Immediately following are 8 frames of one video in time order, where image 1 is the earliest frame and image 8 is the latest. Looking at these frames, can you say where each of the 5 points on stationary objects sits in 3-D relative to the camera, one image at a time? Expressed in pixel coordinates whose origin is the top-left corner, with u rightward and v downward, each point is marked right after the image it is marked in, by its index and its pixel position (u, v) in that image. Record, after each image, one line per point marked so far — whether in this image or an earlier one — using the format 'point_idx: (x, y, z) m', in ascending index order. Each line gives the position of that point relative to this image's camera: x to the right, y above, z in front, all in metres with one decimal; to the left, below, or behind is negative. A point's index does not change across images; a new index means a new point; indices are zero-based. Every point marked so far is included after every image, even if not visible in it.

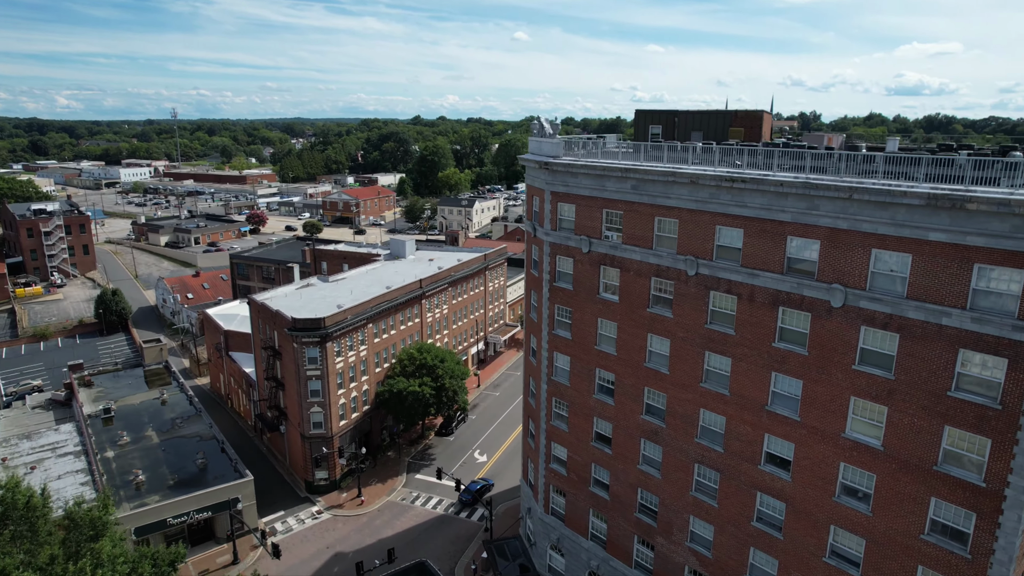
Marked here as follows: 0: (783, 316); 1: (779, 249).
0: (+8.2, -0.9, +19.8) m
1: (+7.9, +1.2, +19.5) m
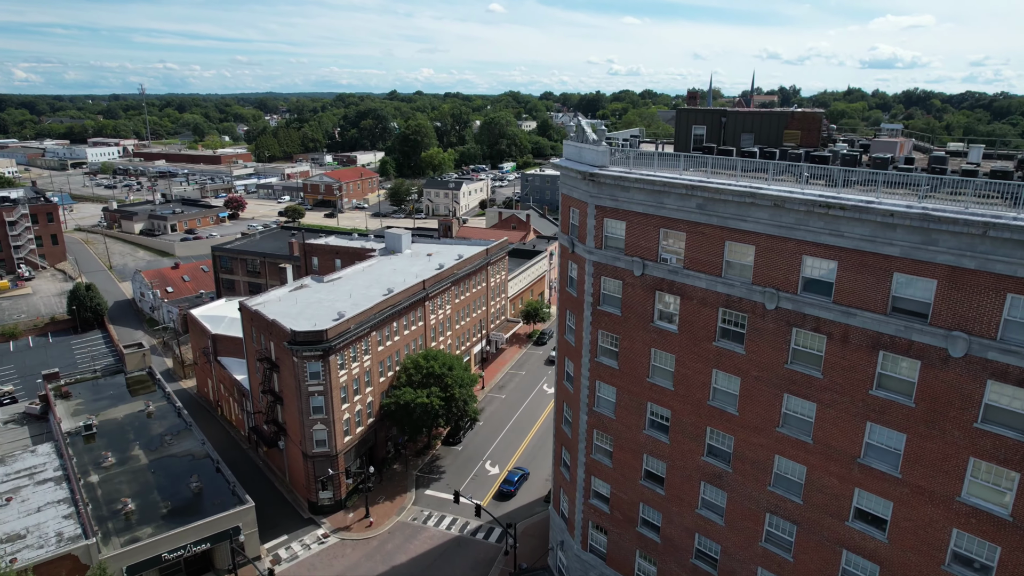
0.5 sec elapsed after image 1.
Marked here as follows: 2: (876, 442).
0: (+9.9, -1.9, +17.4) m
1: (+9.6, +0.1, +17.0) m
2: (+10.0, -4.2, +18.0) m
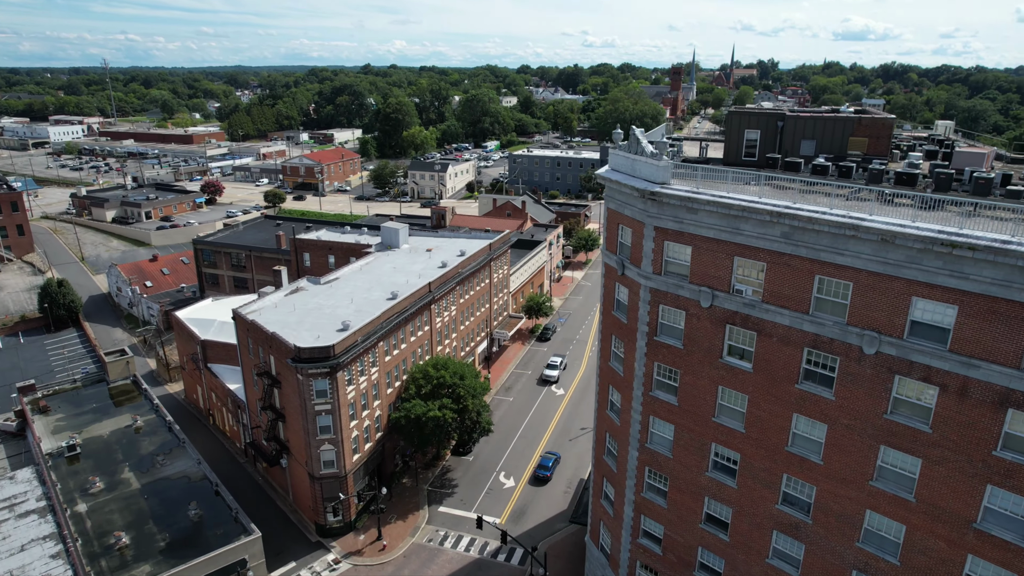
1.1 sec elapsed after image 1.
0: (+11.7, -3.1, +15.4) m
1: (+11.5, -1.1, +14.9) m
2: (+11.9, -5.4, +16.1) m
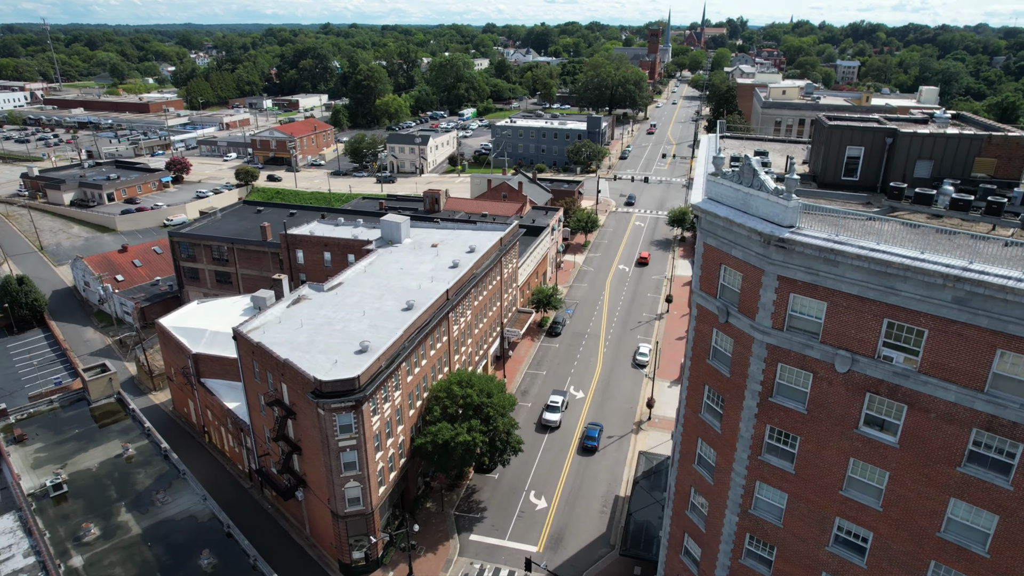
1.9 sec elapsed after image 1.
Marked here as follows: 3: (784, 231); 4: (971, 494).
0: (+14.8, -4.9, +12.9) m
1: (+14.6, -3.0, +12.4) m
2: (+15.0, -7.1, +13.8) m
3: (+7.2, +1.6, +17.6) m
4: (+11.4, -5.1, +16.2) m
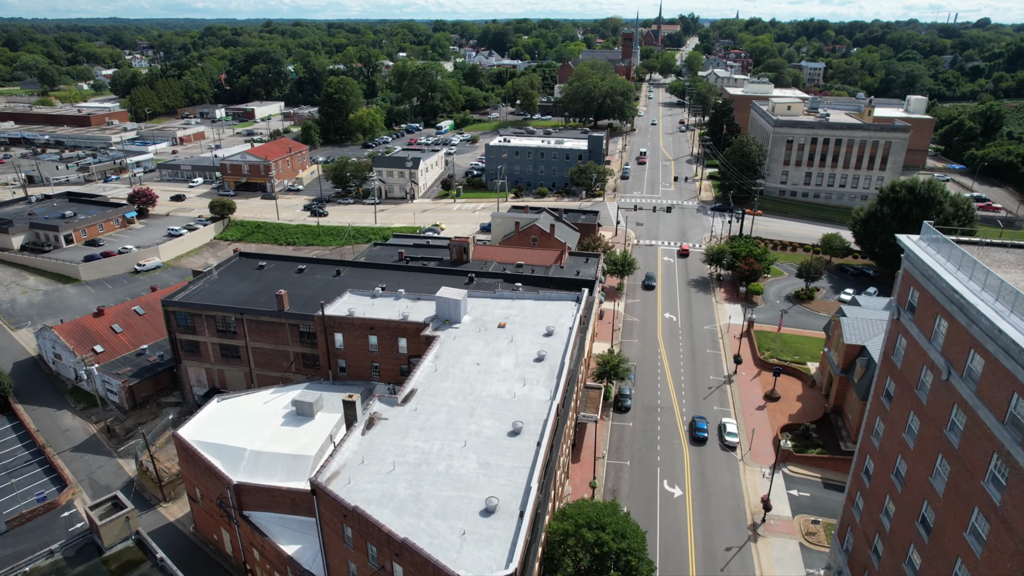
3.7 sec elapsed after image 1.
0: (+23.5, -10.5, +7.8) m
1: (+23.2, -8.5, +7.2) m
2: (+23.7, -12.7, +8.7) m
3: (+15.4, -4.2, +11.8) m
4: (+19.8, -10.7, +10.8) m
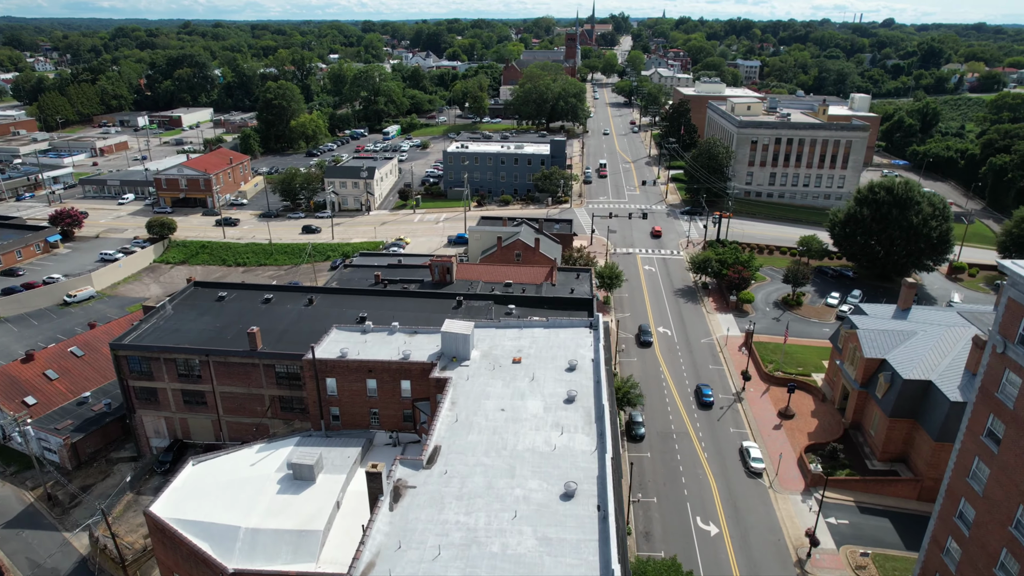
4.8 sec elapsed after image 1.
0: (+28.3, -11.3, +6.1) m
1: (+28.0, -9.4, +5.4) m
2: (+28.5, -13.5, +7.0) m
3: (+19.5, -5.4, +9.2) m
4: (+24.4, -11.7, +8.7) m
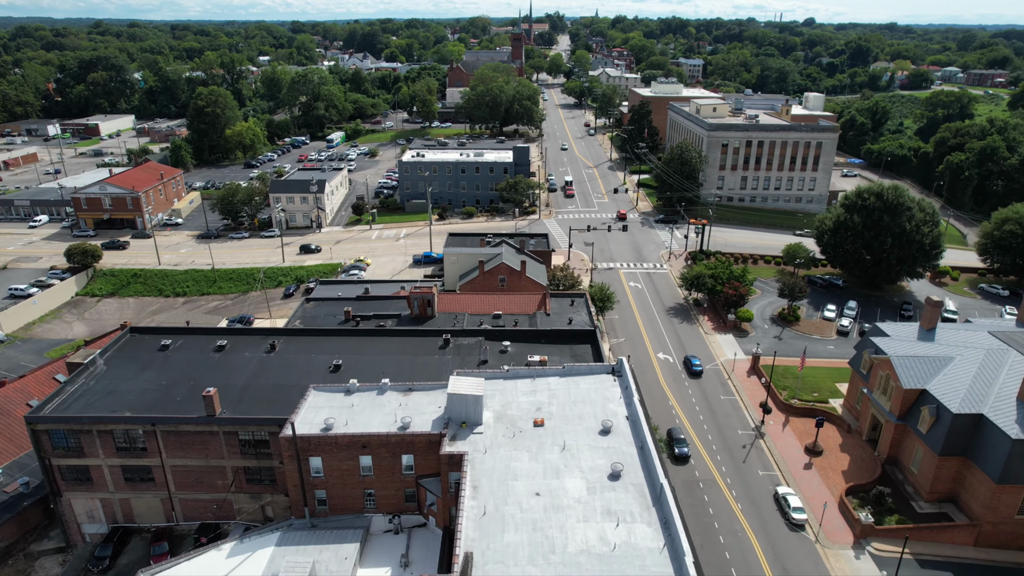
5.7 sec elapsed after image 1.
0: (+32.7, -12.7, +2.5) m
1: (+32.4, -10.8, +1.9) m
2: (+32.8, -14.9, +3.5) m
3: (+23.5, -7.2, +4.8) m
4: (+28.5, -13.3, +4.8) m
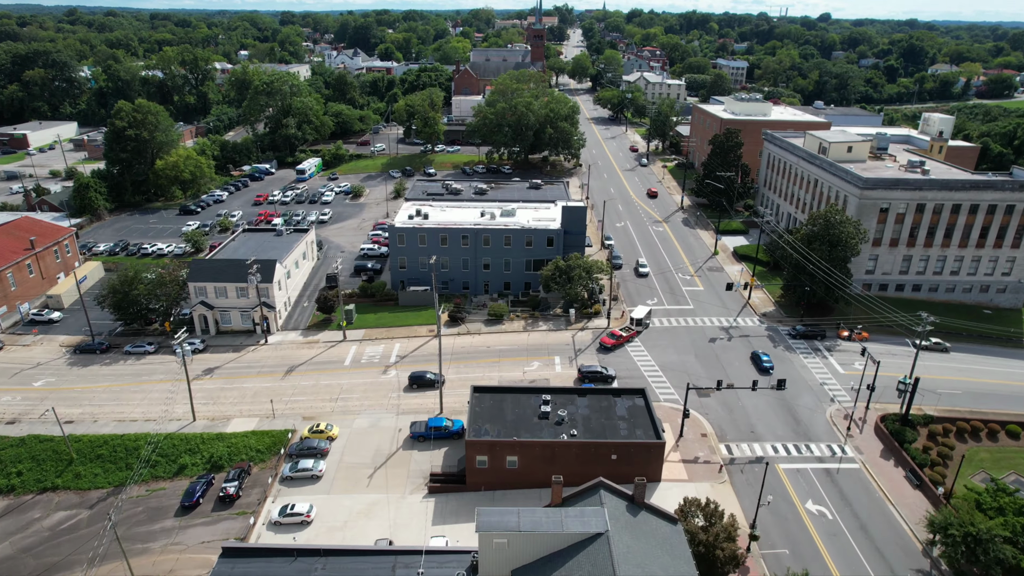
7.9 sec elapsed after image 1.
0: (+37.9, -27.5, -30.8) m
1: (+37.7, -25.6, -31.5) m
2: (+38.1, -29.7, -29.9) m
3: (+28.8, -21.9, -28.7) m
4: (+33.8, -28.1, -28.6) m
